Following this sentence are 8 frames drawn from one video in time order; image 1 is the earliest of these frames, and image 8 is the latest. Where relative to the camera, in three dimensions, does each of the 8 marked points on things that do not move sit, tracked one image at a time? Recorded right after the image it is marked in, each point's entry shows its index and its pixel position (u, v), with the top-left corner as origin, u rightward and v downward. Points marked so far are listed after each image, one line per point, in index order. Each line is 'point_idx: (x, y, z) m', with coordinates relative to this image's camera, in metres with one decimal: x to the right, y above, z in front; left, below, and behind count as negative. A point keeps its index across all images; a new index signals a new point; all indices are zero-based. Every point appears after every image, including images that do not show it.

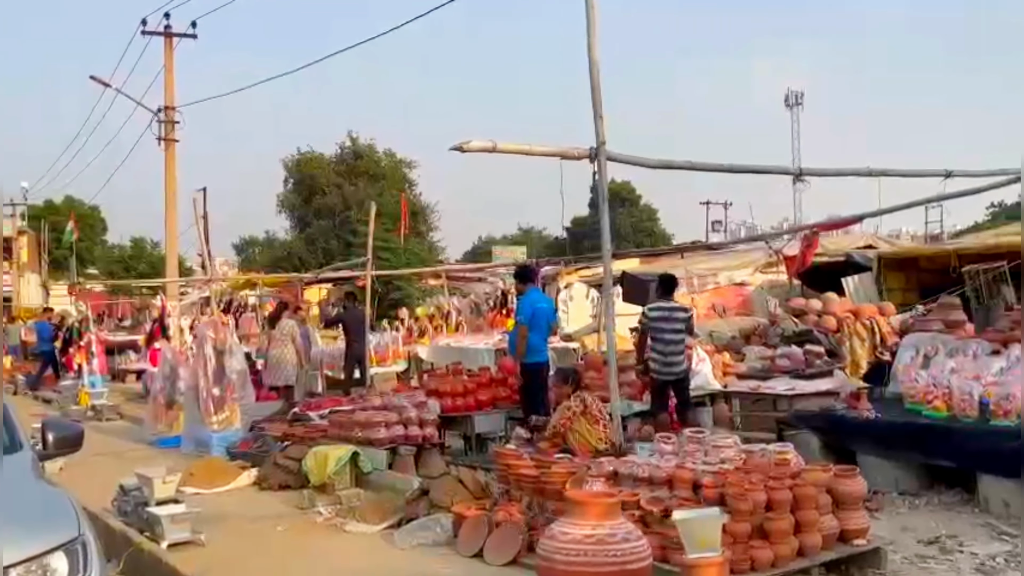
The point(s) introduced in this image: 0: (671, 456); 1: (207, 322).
0: (+1.0, -1.1, +5.8) m
1: (-3.7, -0.4, +11.2) m
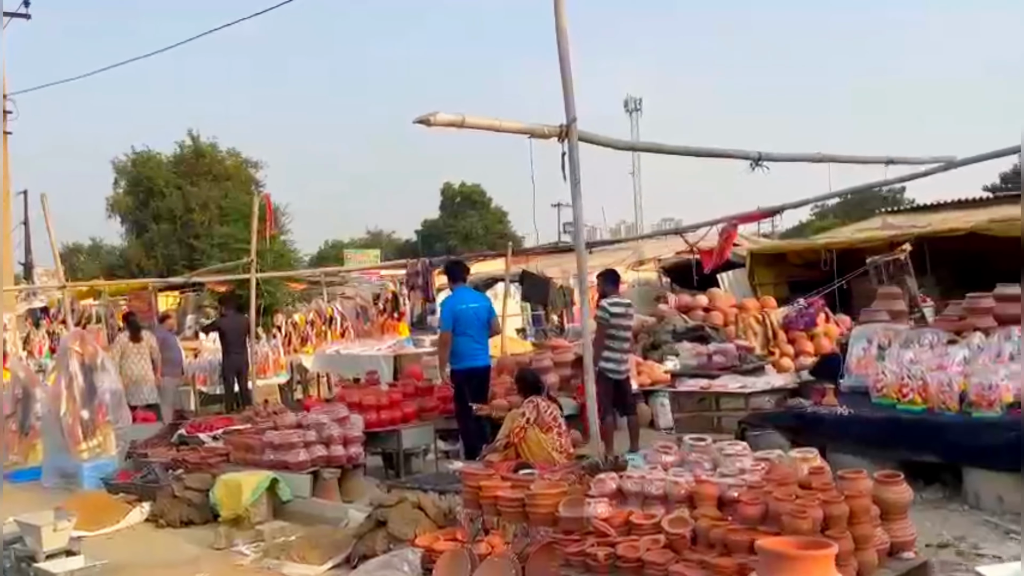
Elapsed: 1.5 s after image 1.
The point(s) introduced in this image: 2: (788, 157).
0: (+0.9, -1.0, +5.1) m
1: (-4.7, -0.5, +9.7) m
2: (+2.3, +1.1, +7.6) m
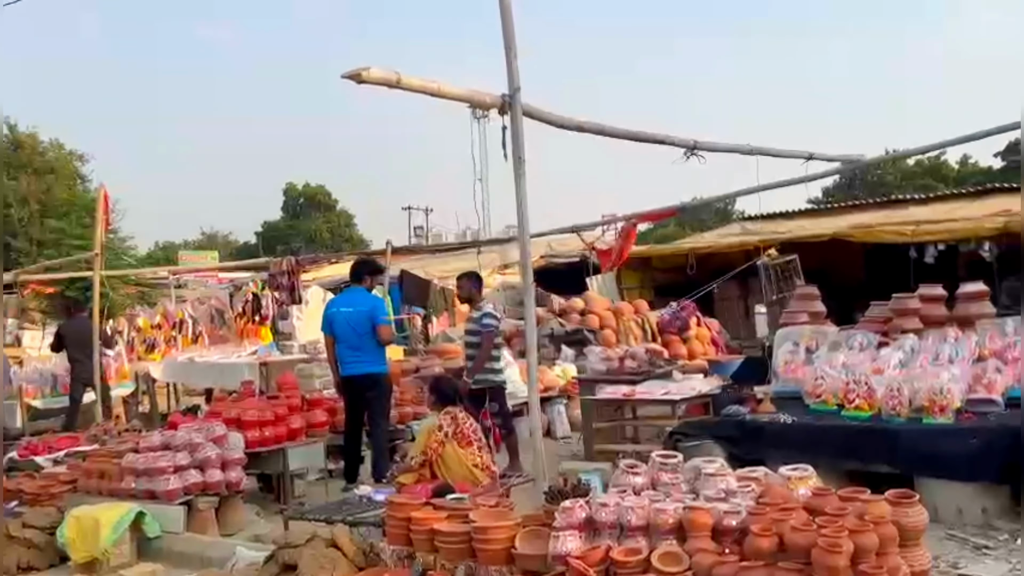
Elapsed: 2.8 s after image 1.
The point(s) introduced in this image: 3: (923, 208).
0: (+0.7, -1.0, +4.4) m
1: (-5.6, -0.5, +8.0) m
2: (+1.6, +1.1, +7.1) m
3: (+8.2, +1.6, +18.1) m
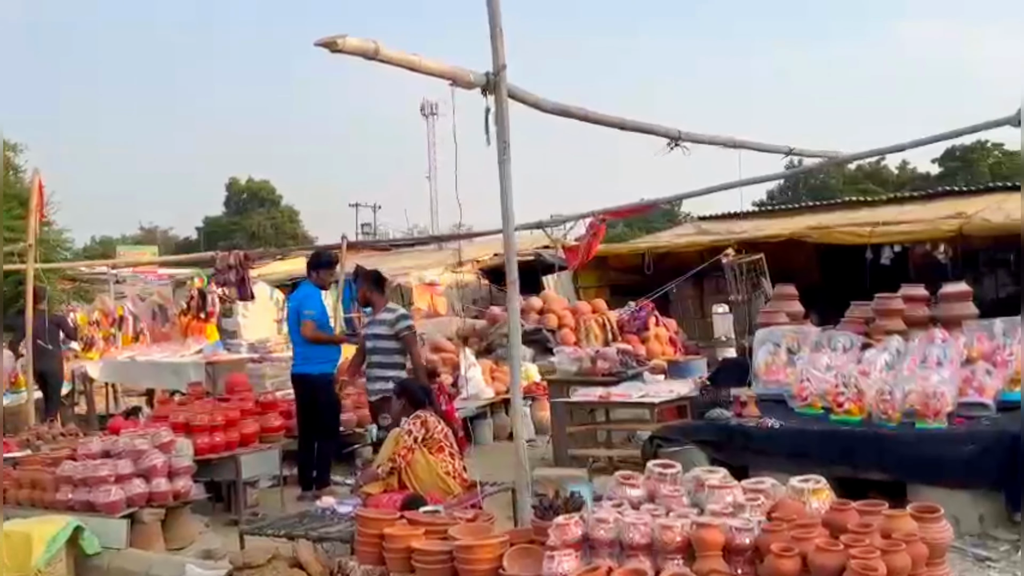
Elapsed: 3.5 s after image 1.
0: (+0.6, -1.0, +4.1) m
1: (-5.9, -0.4, +7.2) m
2: (+1.4, +1.1, +6.8) m
3: (+7.3, +1.6, +18.2) m
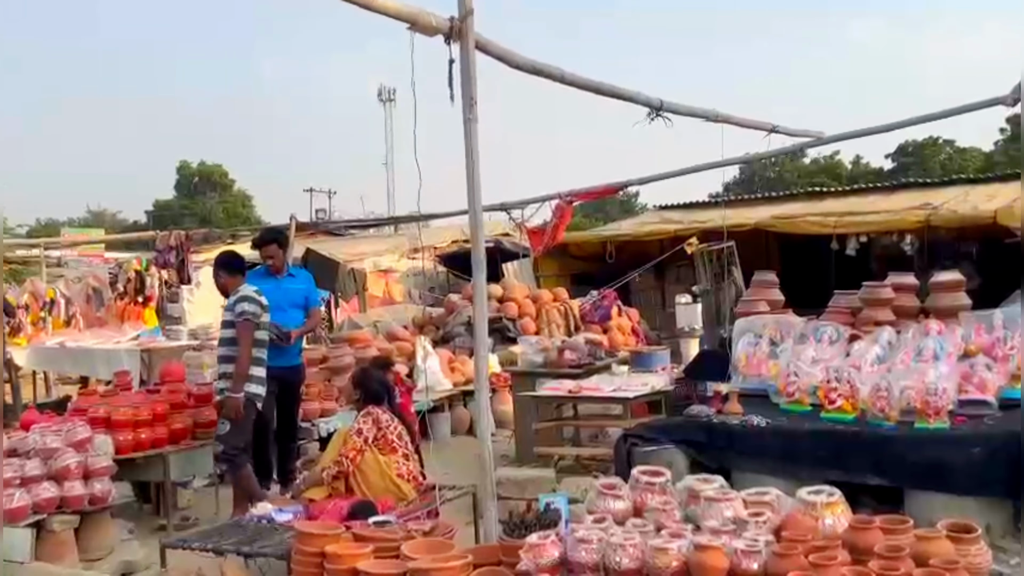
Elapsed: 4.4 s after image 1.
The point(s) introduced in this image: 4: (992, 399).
0: (+0.5, -0.9, +3.5) m
1: (-6.1, -0.2, +6.3) m
2: (+1.2, +1.2, +6.3) m
3: (+6.5, +1.7, +17.9) m
4: (+2.9, -0.7, +5.5) m
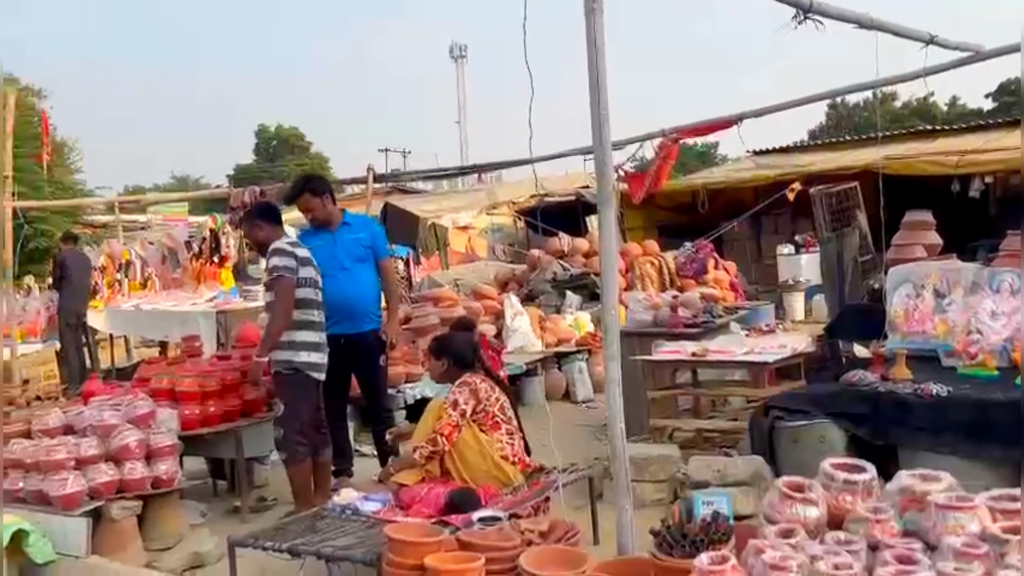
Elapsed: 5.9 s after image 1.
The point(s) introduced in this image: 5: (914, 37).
0: (+0.9, -0.7, +2.6) m
1: (-5.4, 0.0, +5.9) m
2: (+1.8, +1.5, +5.2) m
3: (+8.1, +2.7, +16.3) m
4: (+3.5, -0.4, +4.4) m
5: (+2.7, +1.7, +6.0) m
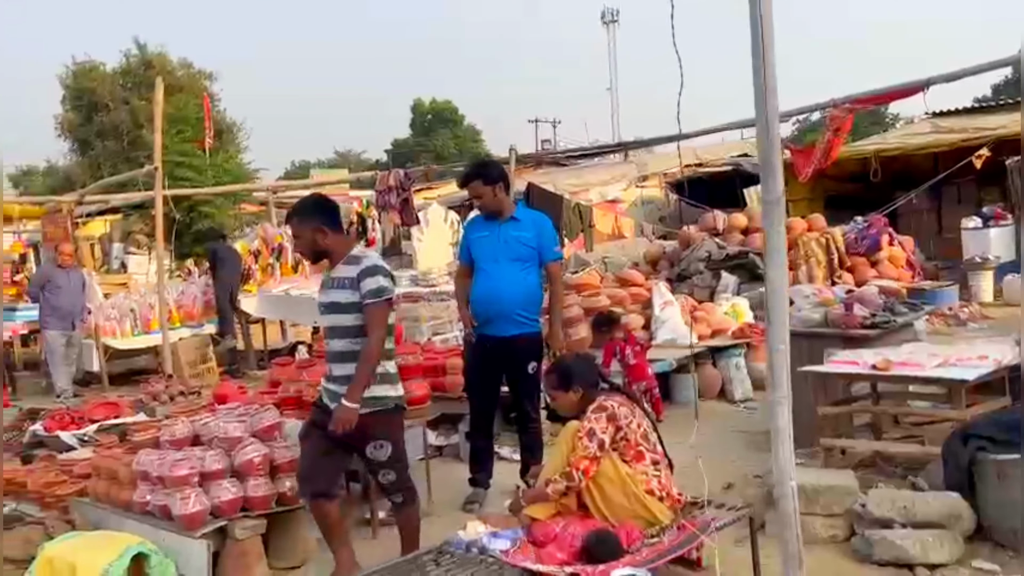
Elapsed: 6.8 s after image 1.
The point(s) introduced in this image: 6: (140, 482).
0: (+1.3, -0.8, +1.9) m
1: (-4.5, 0.0, +6.2) m
2: (+2.5, +1.5, +4.3) m
3: (+10.5, +3.0, +14.1) m
4: (+4.1, -0.4, +3.3) m
5: (+3.5, +1.7, +5.0) m
6: (-1.9, -1.0, +4.6) m
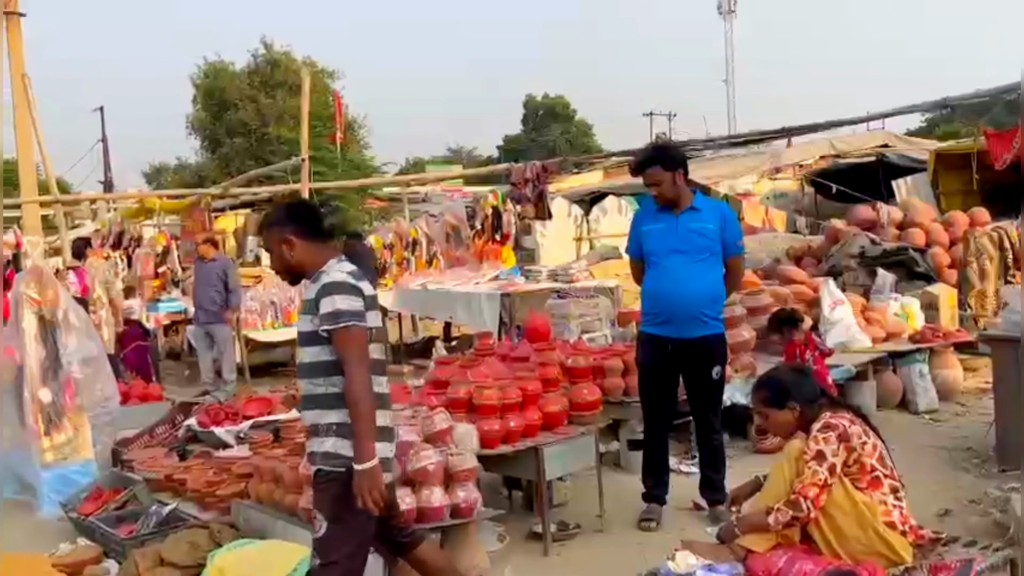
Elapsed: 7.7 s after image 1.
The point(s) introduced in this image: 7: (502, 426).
0: (+1.8, -0.8, +1.3) m
1: (-3.4, +0.1, +6.3) m
2: (+3.4, +1.5, +3.5) m
3: (+12.5, +3.0, +12.3) m
4: (+4.8, -0.4, +2.3) m
5: (+4.4, +1.6, +4.0) m
6: (-1.0, -1.0, +4.3) m
7: (0.0, -0.7, +4.7) m
